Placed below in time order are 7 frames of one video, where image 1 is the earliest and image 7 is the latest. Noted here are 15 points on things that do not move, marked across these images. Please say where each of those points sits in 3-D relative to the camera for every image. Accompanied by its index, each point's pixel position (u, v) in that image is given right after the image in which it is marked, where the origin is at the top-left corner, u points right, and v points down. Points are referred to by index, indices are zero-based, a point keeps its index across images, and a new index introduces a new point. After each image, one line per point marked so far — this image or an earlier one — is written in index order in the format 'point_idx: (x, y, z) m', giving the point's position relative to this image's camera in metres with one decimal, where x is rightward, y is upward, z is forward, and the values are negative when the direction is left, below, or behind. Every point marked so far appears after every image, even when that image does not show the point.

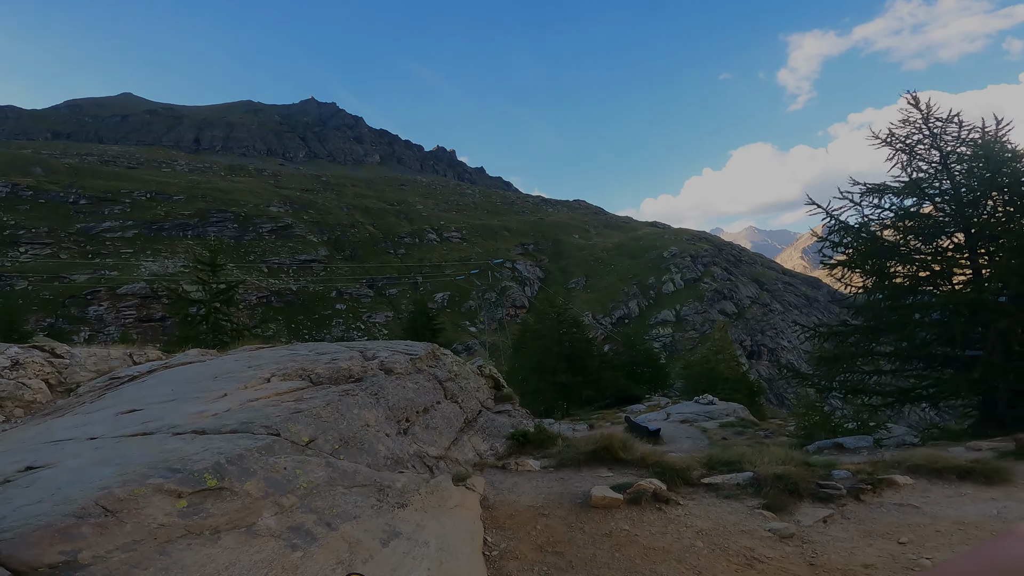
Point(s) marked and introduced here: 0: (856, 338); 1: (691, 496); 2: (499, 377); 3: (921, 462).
0: (+10.6, -1.4, +18.2) m
1: (+1.8, -2.0, +5.6) m
2: (-0.3, -1.5, +9.7) m
3: (+5.1, -2.1, +7.2) m
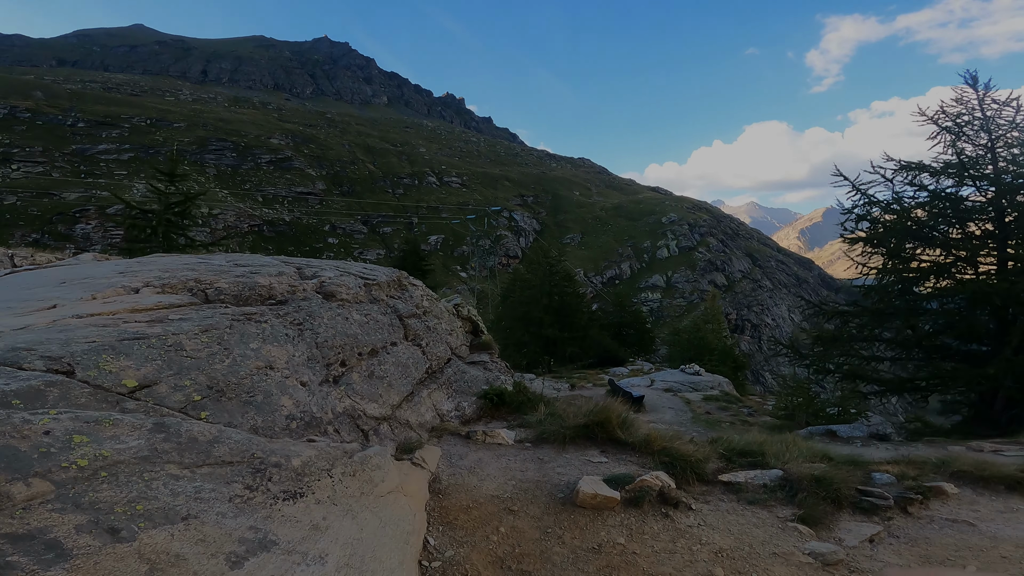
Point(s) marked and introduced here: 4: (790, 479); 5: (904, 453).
0: (+10.2, -0.8, +17.1) m
1: (+1.5, -1.6, +4.4) m
2: (-0.6, -0.5, +8.5) m
3: (+4.8, -1.9, +6.0) m
4: (+2.3, -1.6, +4.7) m
5: (+5.0, -2.2, +7.3) m
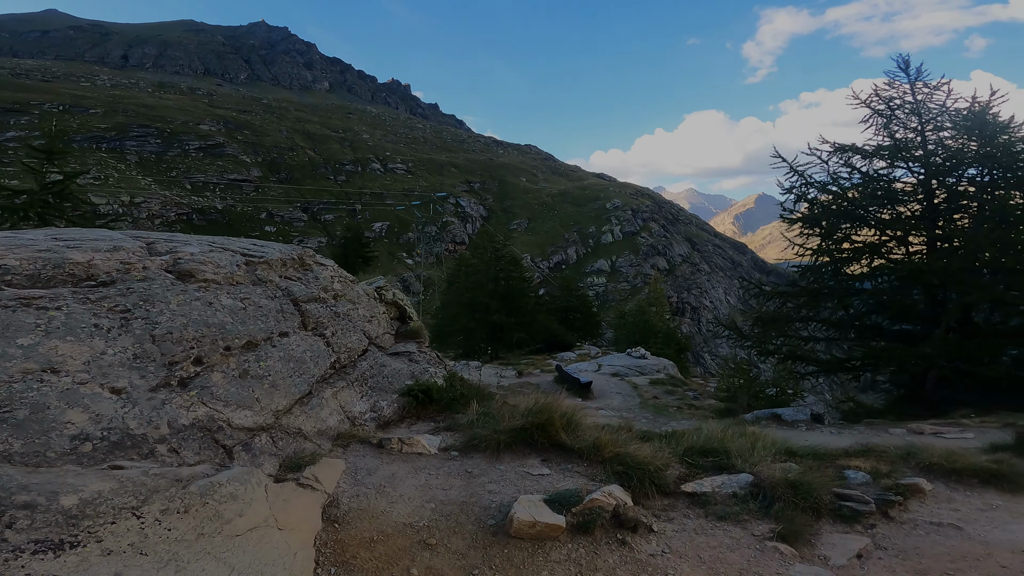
0: (+8.6, -0.3, +17.2) m
1: (+1.0, -1.4, +3.8) m
2: (-1.4, -0.3, +7.6) m
3: (+4.2, -1.6, +5.7) m
4: (+1.8, -1.4, +4.2) m
5: (+4.2, -1.9, +7.0) m
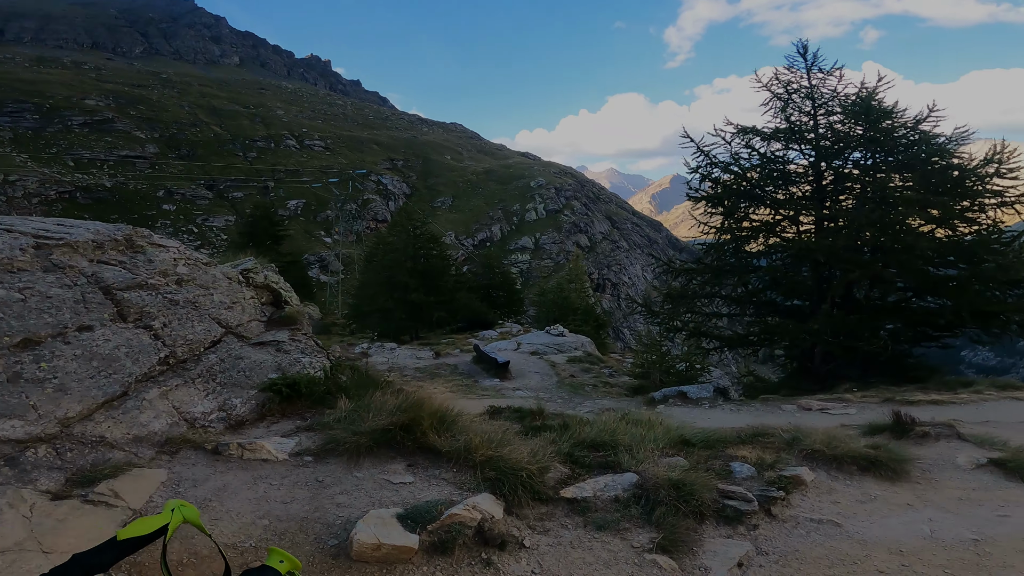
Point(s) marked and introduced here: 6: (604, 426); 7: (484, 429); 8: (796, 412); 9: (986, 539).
0: (+5.9, +0.4, +17.6) m
1: (+0.2, -1.4, +3.4) m
2: (-2.7, -0.1, +6.8) m
3: (+3.1, -1.5, +5.7) m
4: (+0.9, -1.3, +3.9) m
5: (+2.9, -1.7, +7.0) m
6: (+0.9, -1.4, +5.9) m
7: (-0.2, -1.0, +4.3) m
8: (+6.0, -2.7, +12.2) m
9: (+3.2, -1.7, +3.9) m
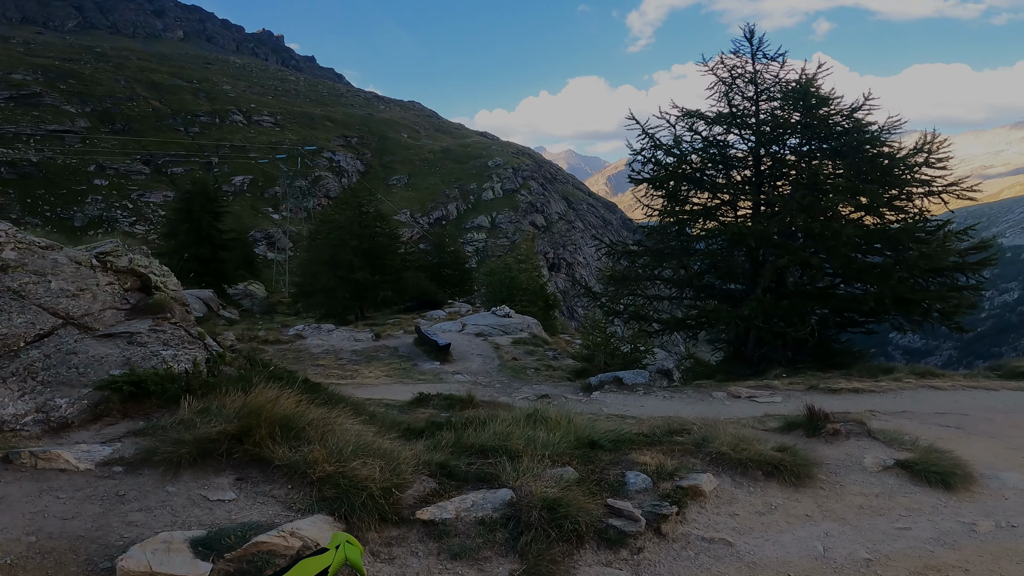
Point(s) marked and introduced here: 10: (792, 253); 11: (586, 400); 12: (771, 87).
0: (+4.0, +0.8, +17.4) m
1: (-0.6, -1.4, +2.9) m
2: (-3.8, +0.1, +6.1) m
3: (+2.1, -1.4, +5.5) m
4: (+0.1, -1.3, +3.5) m
5: (+1.9, -1.6, +6.8) m
6: (-0.1, -1.3, +5.4) m
7: (-1.1, -1.0, +3.8) m
8: (+4.5, -2.4, +12.2) m
9: (+2.3, -1.7, +3.7) m
10: (+6.7, +0.8, +13.8) m
11: (+1.8, -2.6, +13.8) m
12: (+7.1, +5.2, +15.6) m
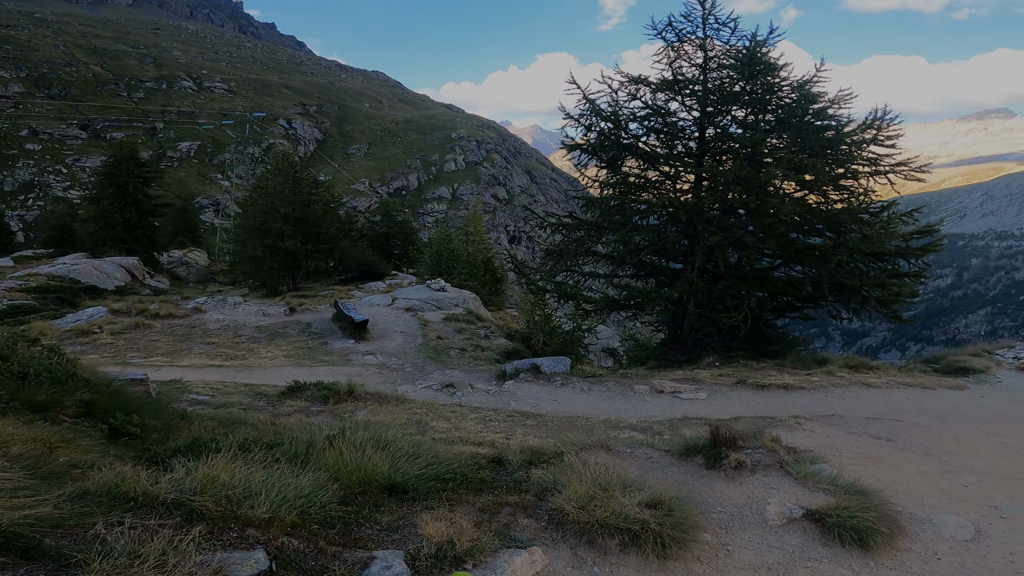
0: (+1.7, +1.4, +15.9) m
1: (-2.0, -1.3, +1.2) m
2: (-5.3, +0.3, +4.1) m
3: (+0.5, -1.3, +3.9) m
4: (-1.3, -1.2, +1.8) m
5: (+0.2, -1.4, +5.2) m
6: (-1.6, -1.2, +3.8) m
7: (-2.5, -0.9, +2.1) m
8: (+2.5, -2.1, +10.8) m
9: (+0.9, -1.7, +2.2) m
10: (+4.6, +1.2, +12.5) m
11: (-0.3, -2.1, +12.3) m
12: (+5.0, +5.7, +14.1) m
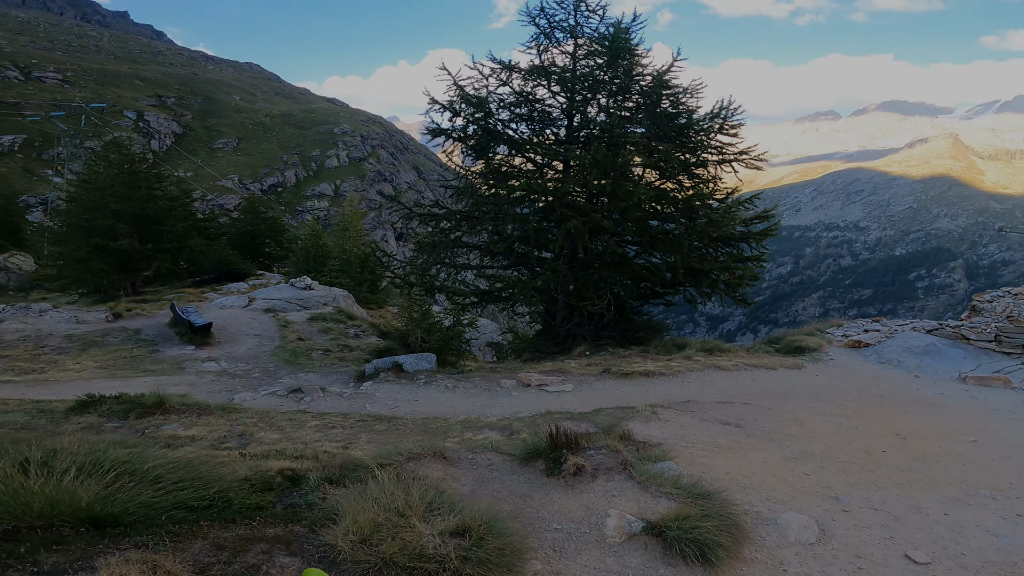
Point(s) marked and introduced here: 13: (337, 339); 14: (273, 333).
0: (-1.8, +1.6, +15.1) m
1: (-2.6, -1.3, 0.0) m
2: (-6.4, +0.3, +2.1) m
3: (-0.7, -1.2, +3.1) m
4: (-2.1, -1.2, +0.7) m
5: (-1.2, -1.3, +4.3) m
6: (-2.7, -1.1, +2.5) m
7: (-3.3, -0.9, +0.7) m
8: (0.0, -1.9, +10.3) m
9: (+0.1, -1.6, +1.5) m
10: (+1.6, +1.5, +12.3) m
11: (-3.1, -2.0, +11.2) m
12: (+1.6, +6.0, +13.9) m
13: (-5.9, -1.7, +18.6) m
14: (-7.8, -1.6, +18.6) m
